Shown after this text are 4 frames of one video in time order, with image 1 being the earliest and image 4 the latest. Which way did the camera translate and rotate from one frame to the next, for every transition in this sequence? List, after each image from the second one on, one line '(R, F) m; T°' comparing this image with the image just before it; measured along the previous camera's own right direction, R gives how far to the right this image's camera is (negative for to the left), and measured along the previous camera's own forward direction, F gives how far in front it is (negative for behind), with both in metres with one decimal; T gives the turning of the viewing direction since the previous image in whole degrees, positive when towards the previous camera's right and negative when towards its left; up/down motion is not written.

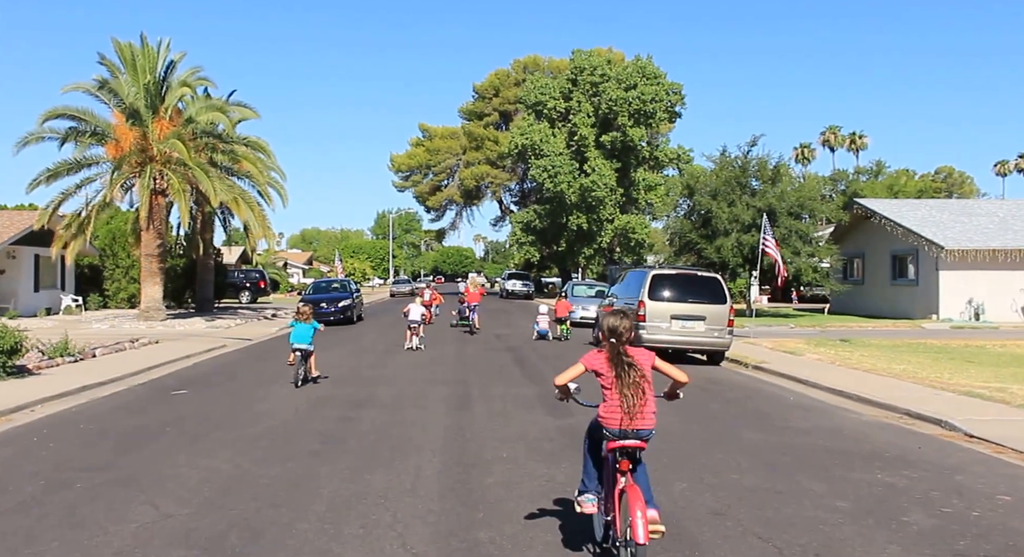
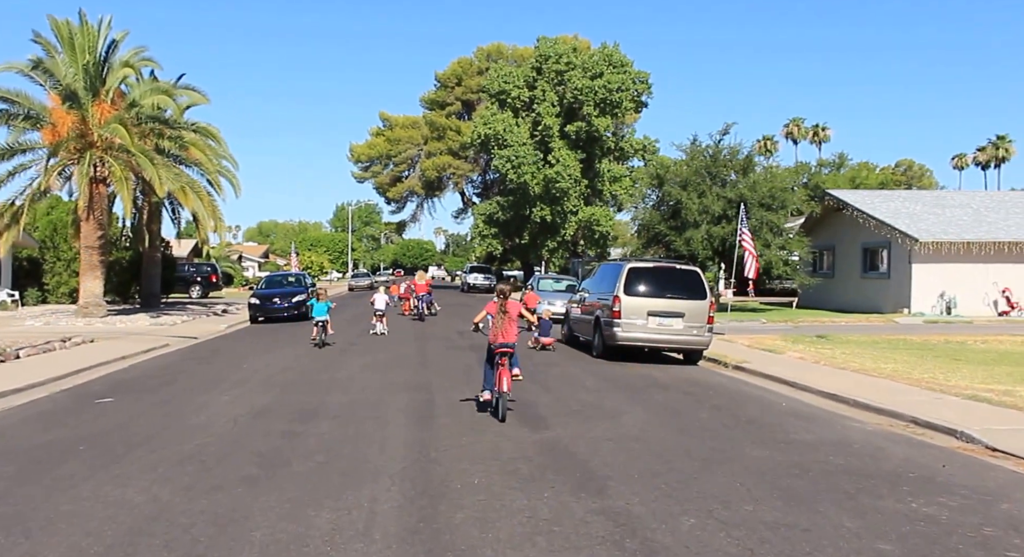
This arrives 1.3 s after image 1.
(-0.1, +1.3) m; +3°
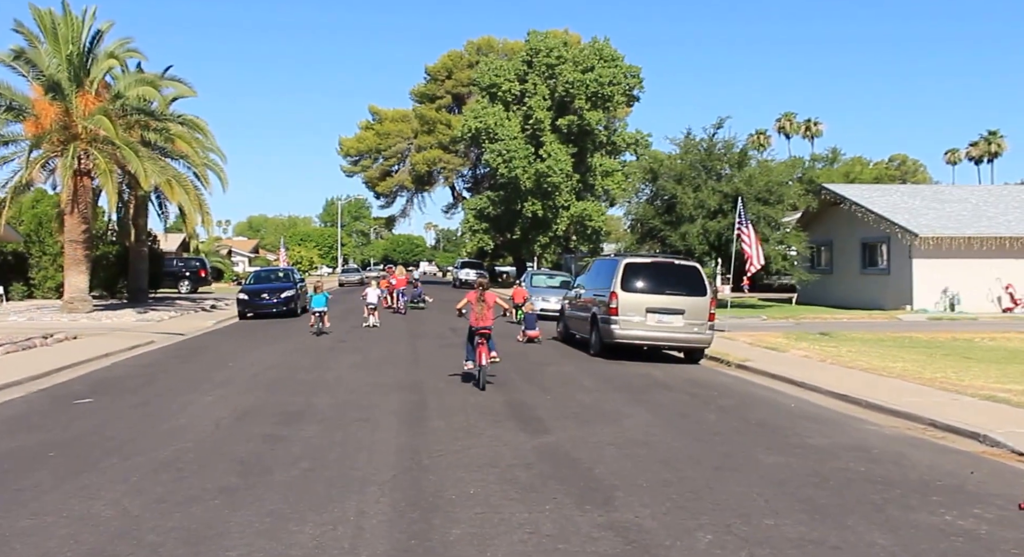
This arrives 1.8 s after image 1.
(-0.1, +0.6) m; +1°
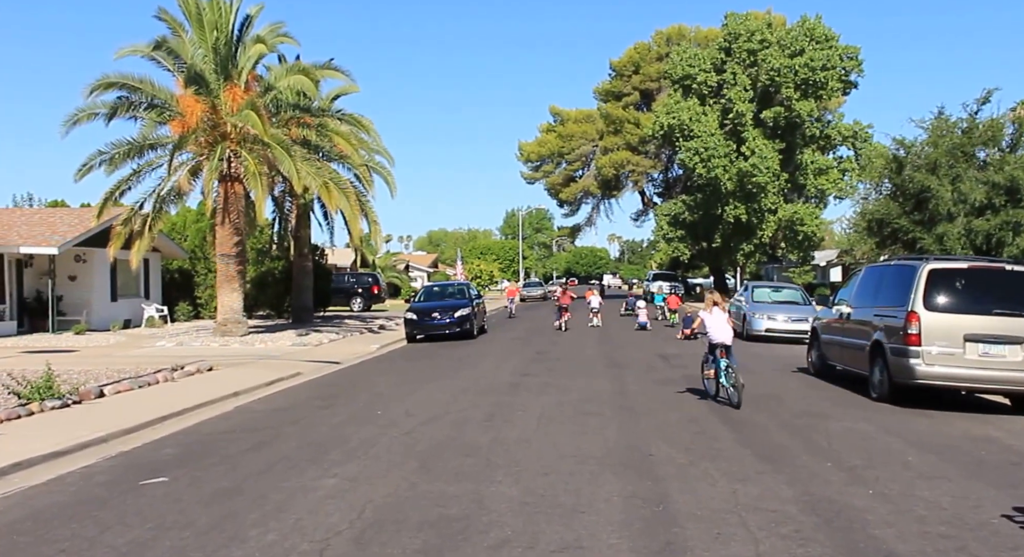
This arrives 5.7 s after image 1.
(-1.0, +4.5) m; -12°
